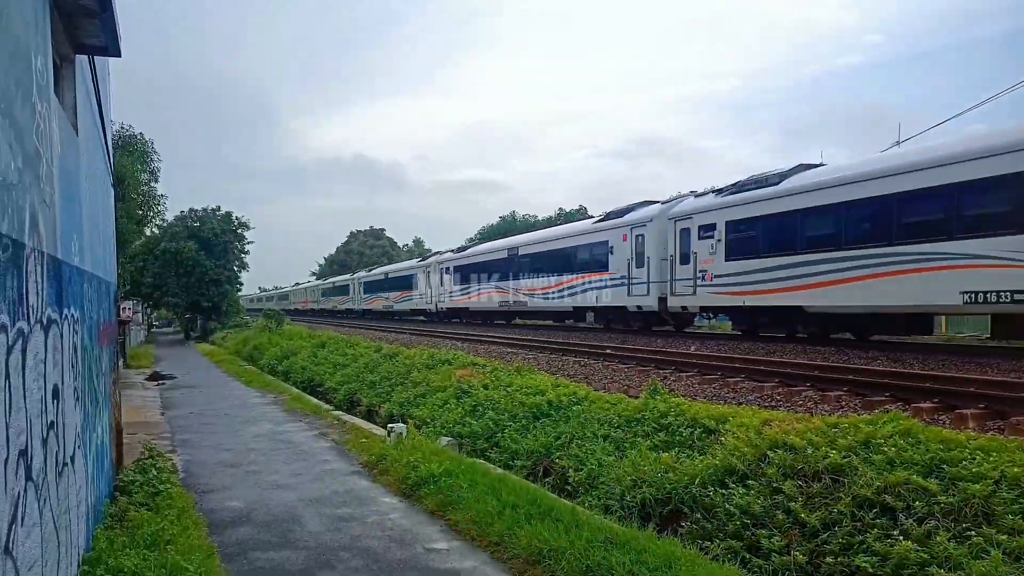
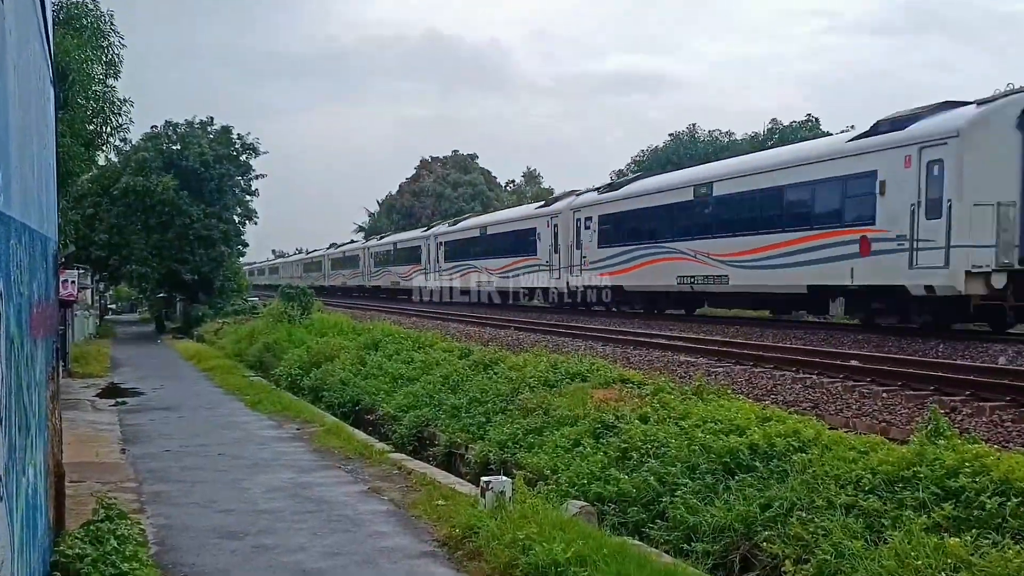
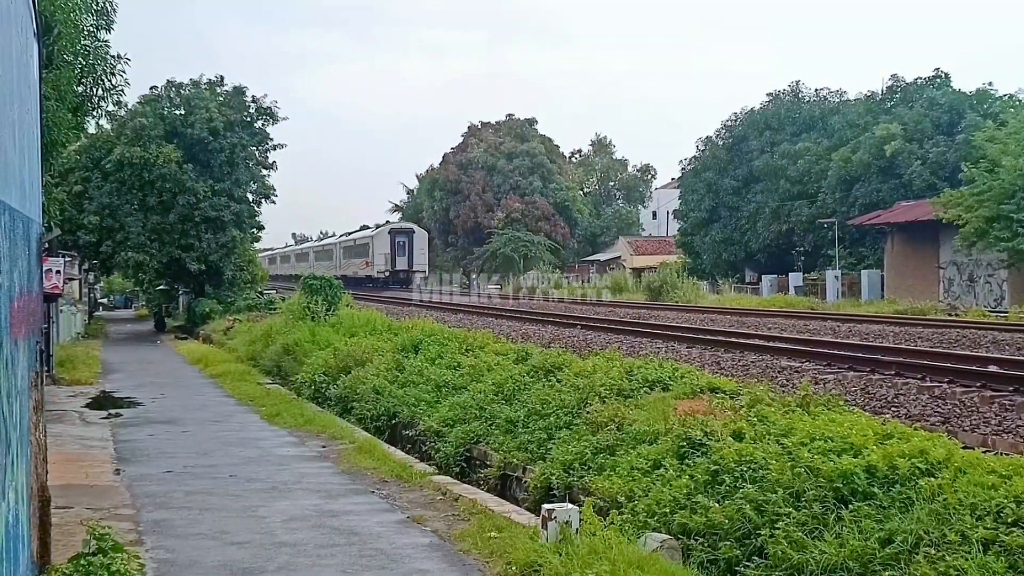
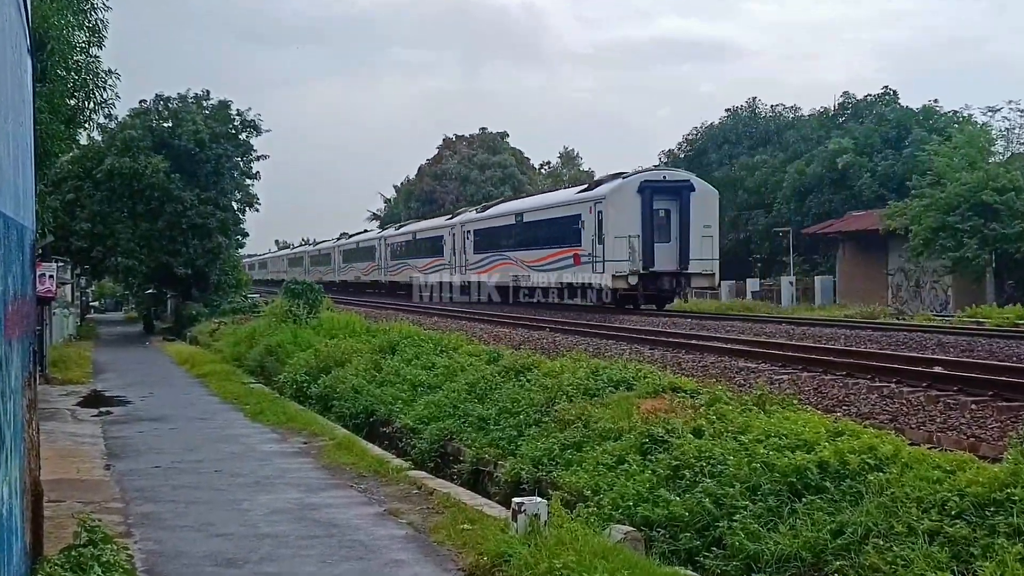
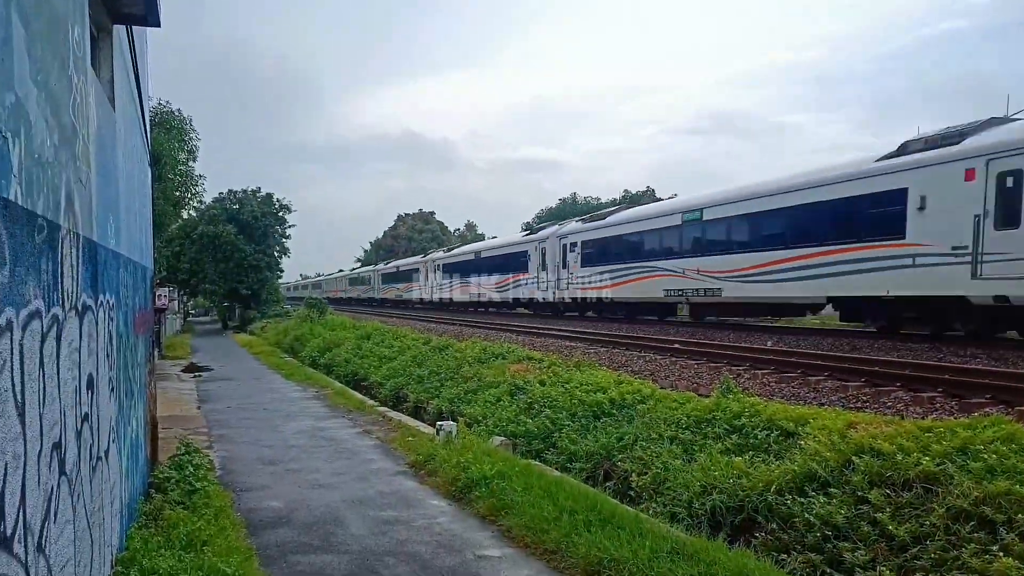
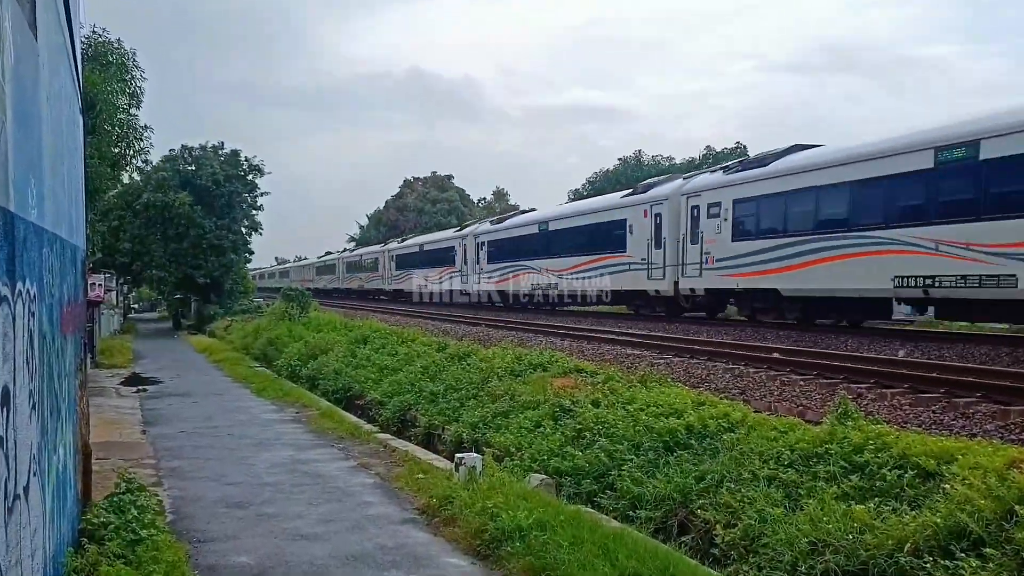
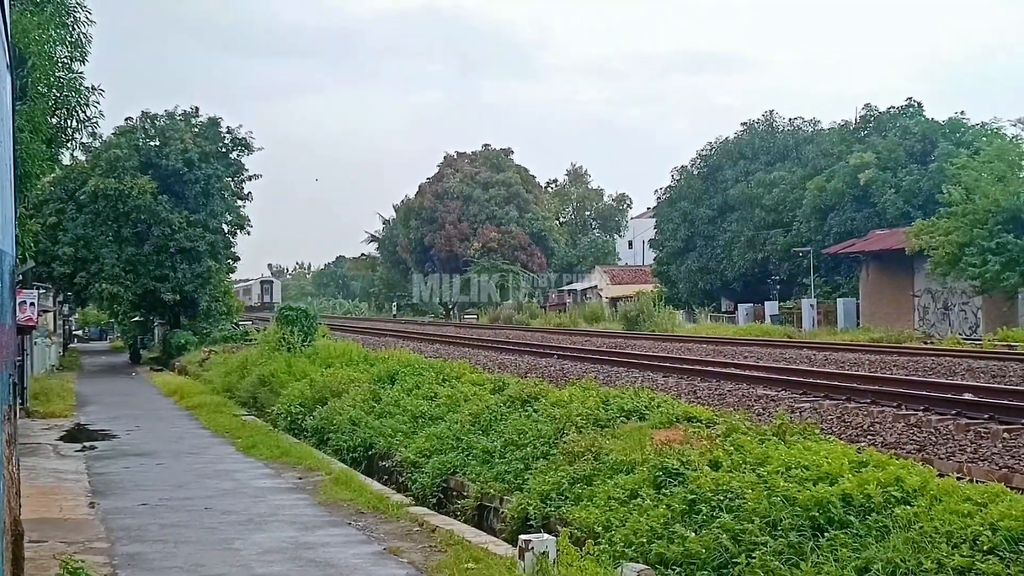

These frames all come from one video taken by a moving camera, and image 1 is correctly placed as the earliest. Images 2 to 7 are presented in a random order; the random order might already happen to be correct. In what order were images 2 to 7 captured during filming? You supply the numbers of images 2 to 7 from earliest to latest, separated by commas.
5, 6, 2, 4, 3, 7
